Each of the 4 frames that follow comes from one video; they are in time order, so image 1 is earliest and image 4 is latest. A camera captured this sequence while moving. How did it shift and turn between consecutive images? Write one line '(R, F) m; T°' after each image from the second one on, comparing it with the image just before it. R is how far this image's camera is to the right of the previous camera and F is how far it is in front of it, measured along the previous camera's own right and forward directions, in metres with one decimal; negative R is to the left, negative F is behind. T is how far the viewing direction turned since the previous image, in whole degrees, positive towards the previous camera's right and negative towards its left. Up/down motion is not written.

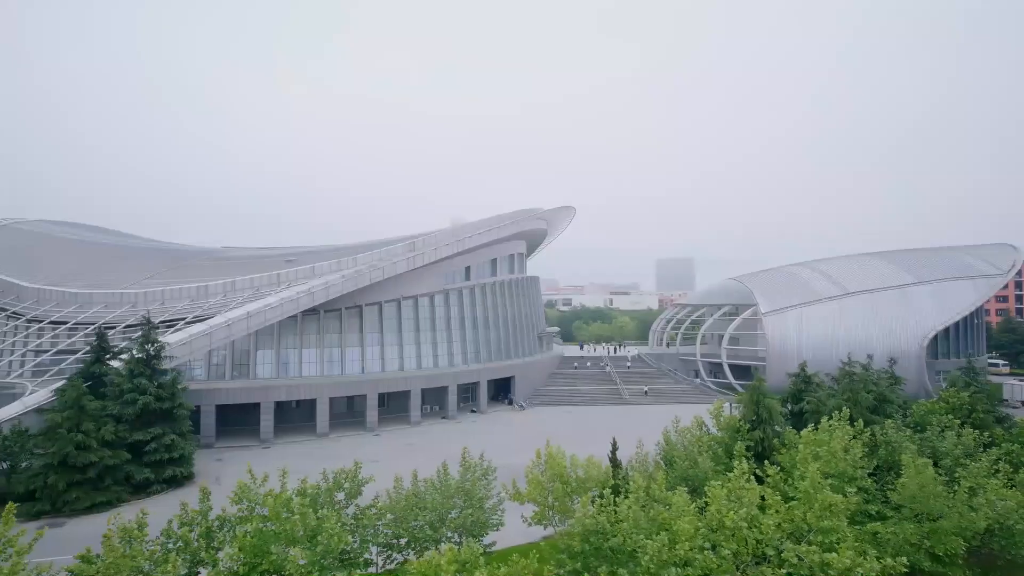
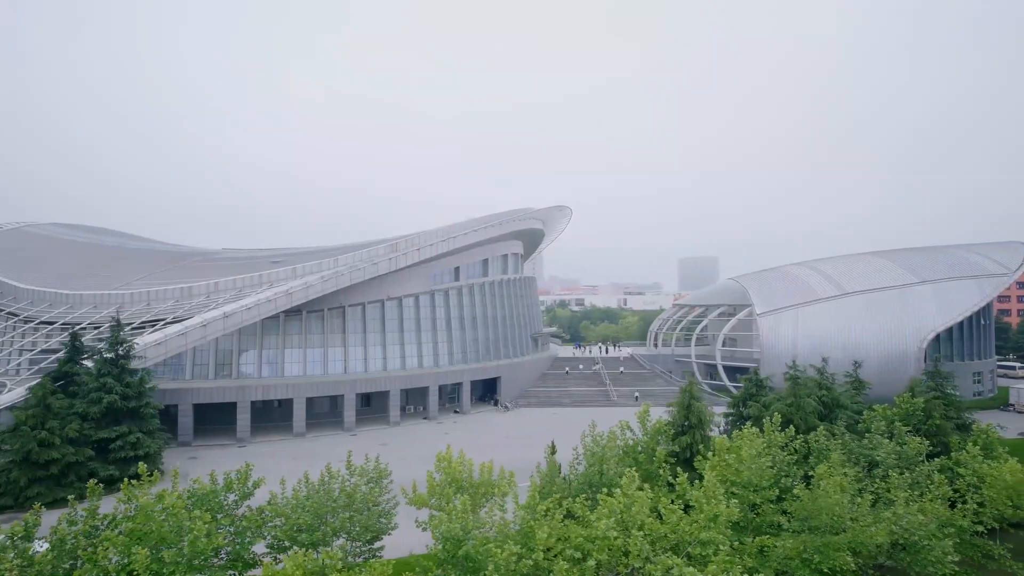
(+2.1, +0.2) m; -3°
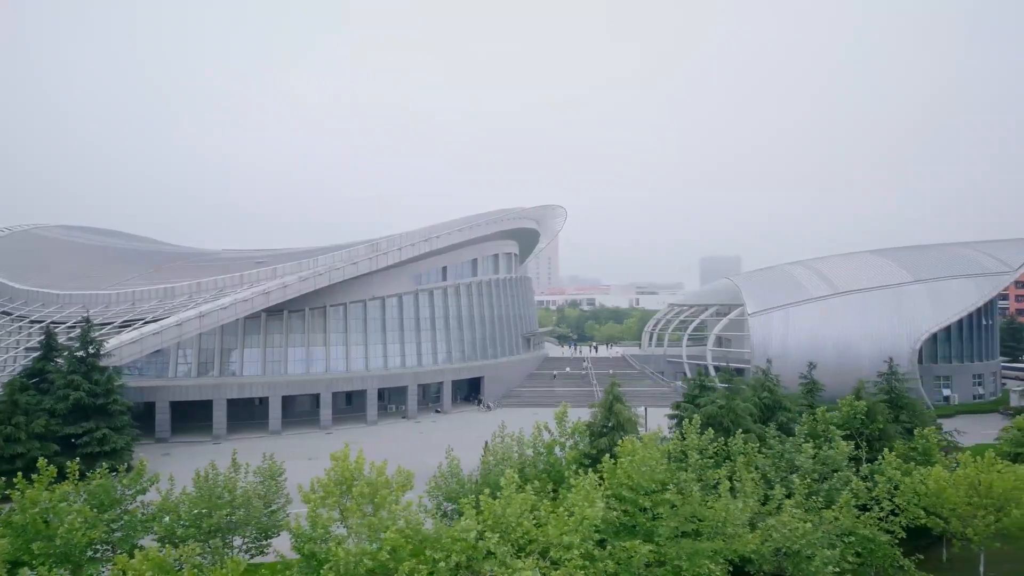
(+2.2, +0.1) m; -3°
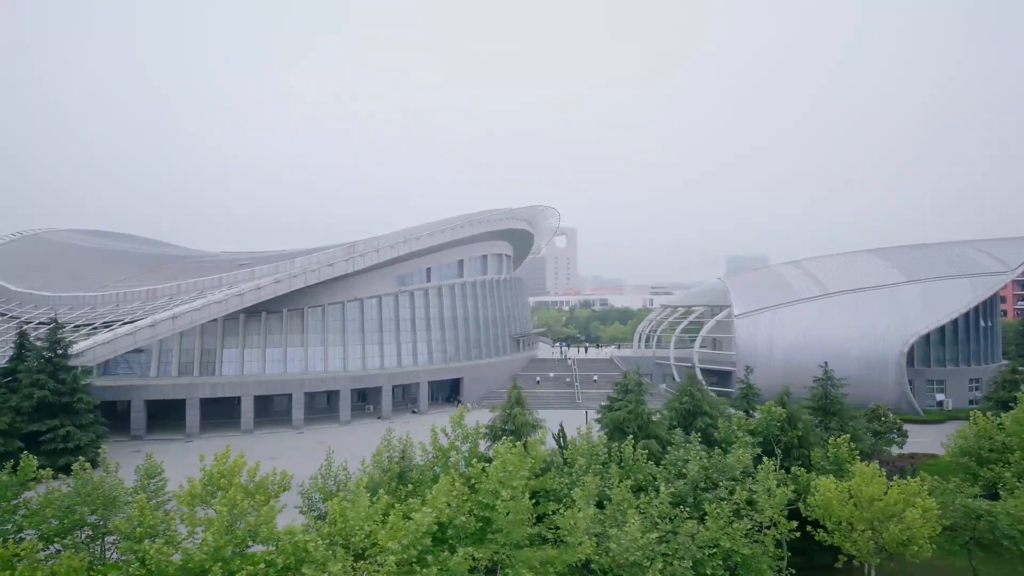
(+2.7, +0.1) m; -3°
